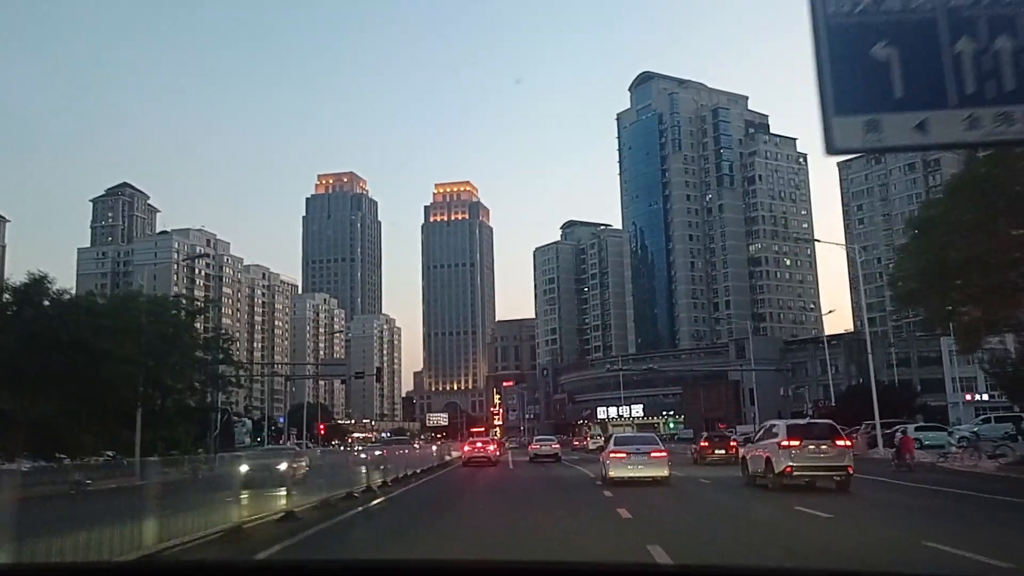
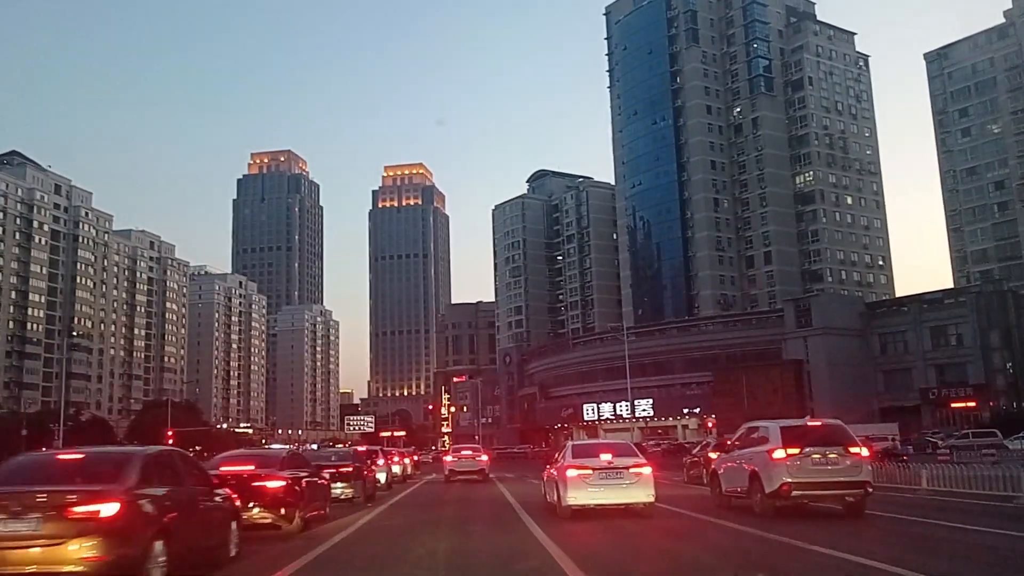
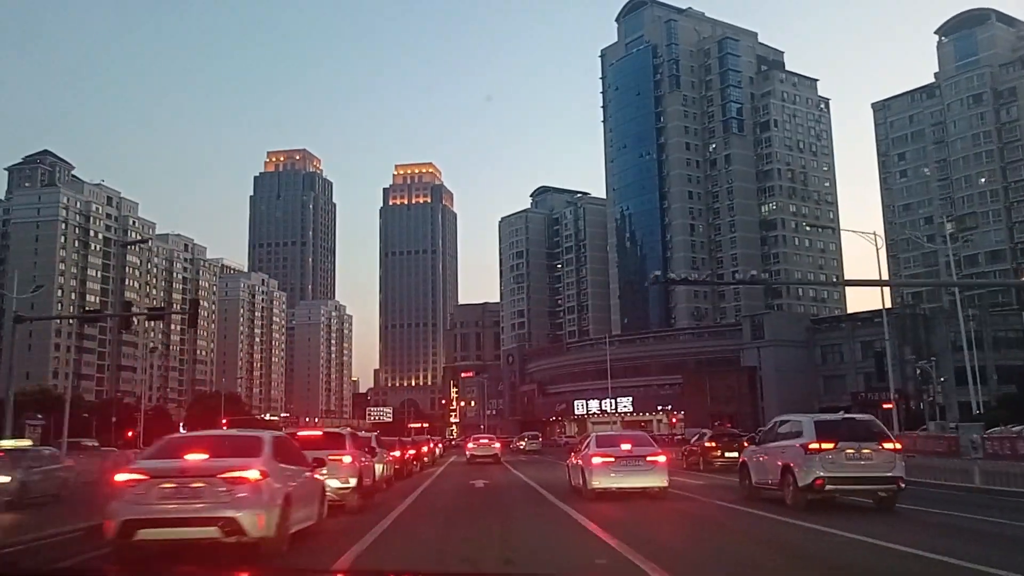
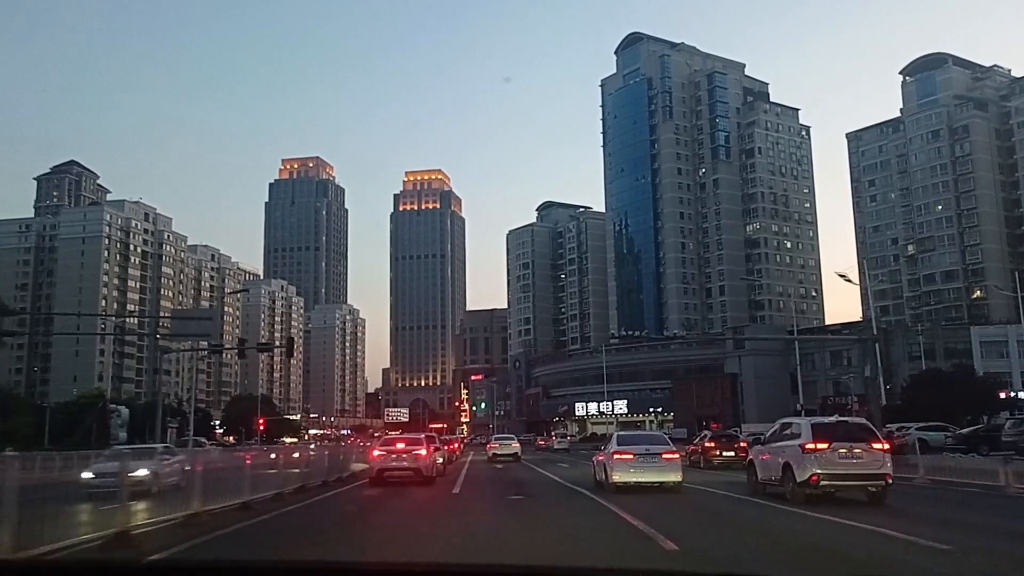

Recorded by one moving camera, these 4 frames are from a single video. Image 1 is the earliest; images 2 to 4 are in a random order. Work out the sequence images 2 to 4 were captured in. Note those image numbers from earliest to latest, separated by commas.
4, 3, 2
